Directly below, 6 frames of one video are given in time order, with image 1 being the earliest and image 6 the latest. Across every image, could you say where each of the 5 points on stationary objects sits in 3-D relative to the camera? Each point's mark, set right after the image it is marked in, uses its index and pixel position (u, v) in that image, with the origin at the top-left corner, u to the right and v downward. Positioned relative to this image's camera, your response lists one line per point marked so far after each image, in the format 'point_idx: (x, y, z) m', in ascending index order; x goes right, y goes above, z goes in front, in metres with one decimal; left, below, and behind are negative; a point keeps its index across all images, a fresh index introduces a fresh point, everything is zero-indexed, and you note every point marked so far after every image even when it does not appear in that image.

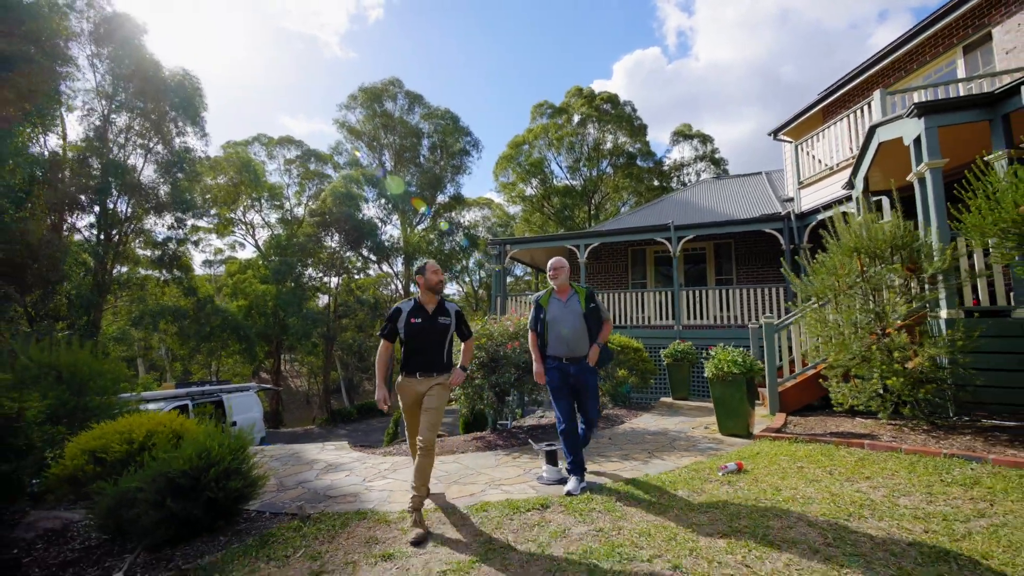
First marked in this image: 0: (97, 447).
0: (-4.5, -1.7, +4.4) m
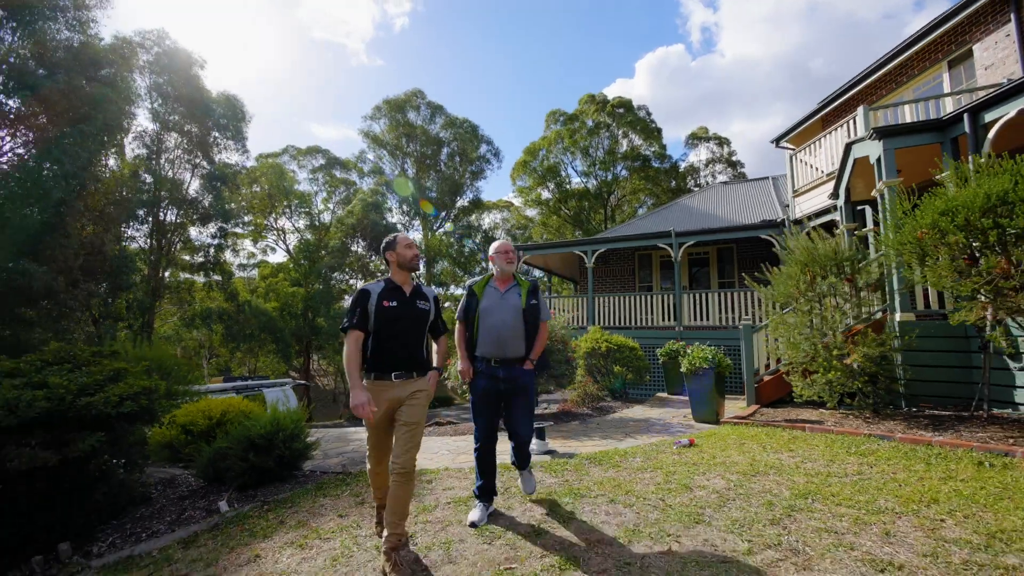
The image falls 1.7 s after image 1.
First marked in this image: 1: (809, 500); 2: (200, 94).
0: (-4.5, -1.8, +5.7) m
1: (+2.5, -1.8, +3.5) m
2: (-15.0, +9.4, +19.8) m
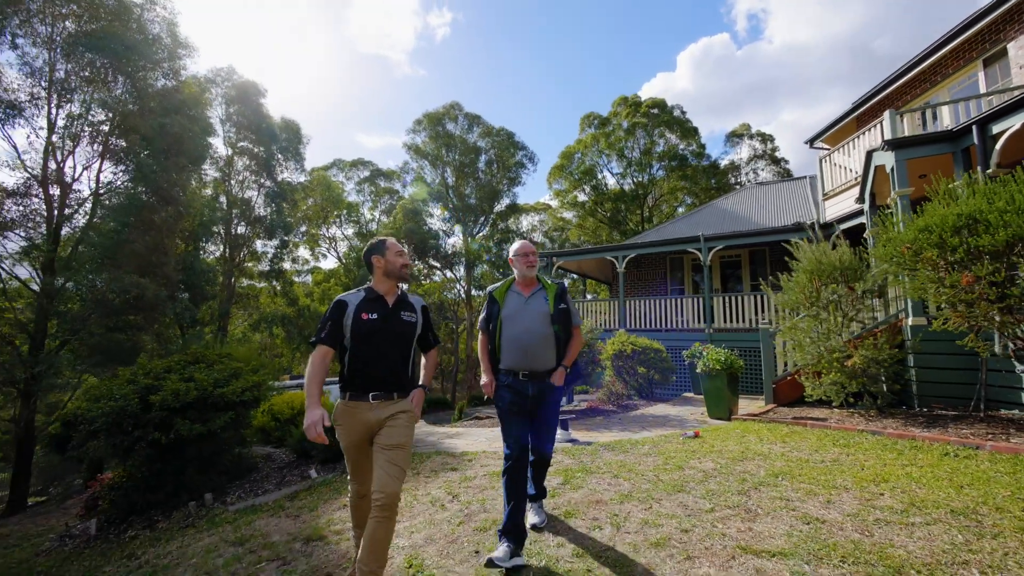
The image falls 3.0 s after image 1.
0: (-4.1, -2.1, +7.1) m
1: (+2.7, -2.0, +4.3) m
2: (-13.3, +9.0, +22.2) m
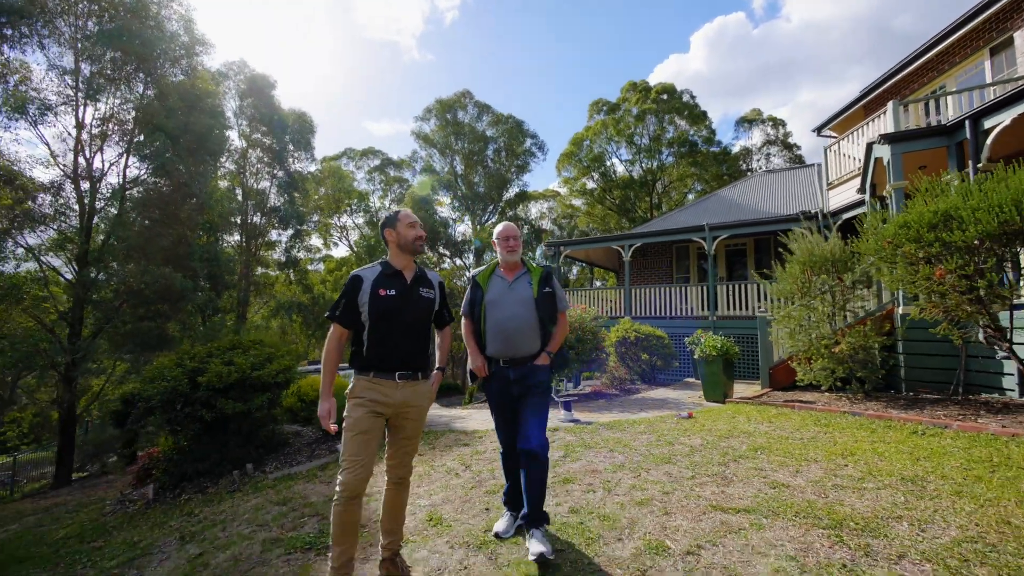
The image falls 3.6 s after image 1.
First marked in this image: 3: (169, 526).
0: (-3.9, -1.9, +7.8) m
1: (+2.8, -1.9, +4.7) m
2: (-12.9, +9.6, +22.7) m
3: (-3.6, -2.5, +4.4) m
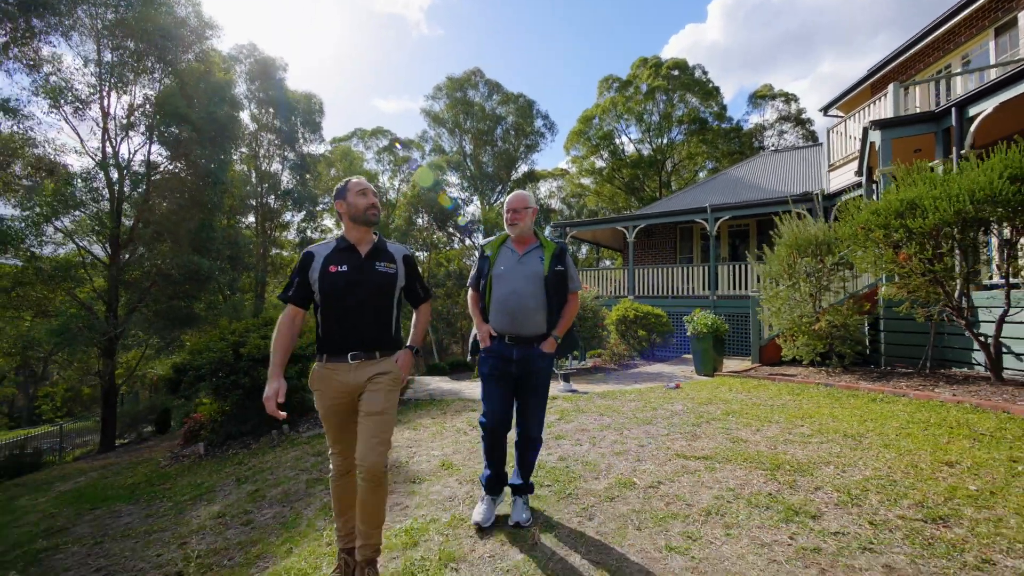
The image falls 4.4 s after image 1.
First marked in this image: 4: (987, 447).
0: (-3.8, -1.6, +8.6) m
1: (+2.8, -1.7, +5.4) m
2: (-12.5, +10.6, +23.1) m
3: (-3.6, -2.3, +5.2) m
4: (+4.3, -1.4, +3.7) m
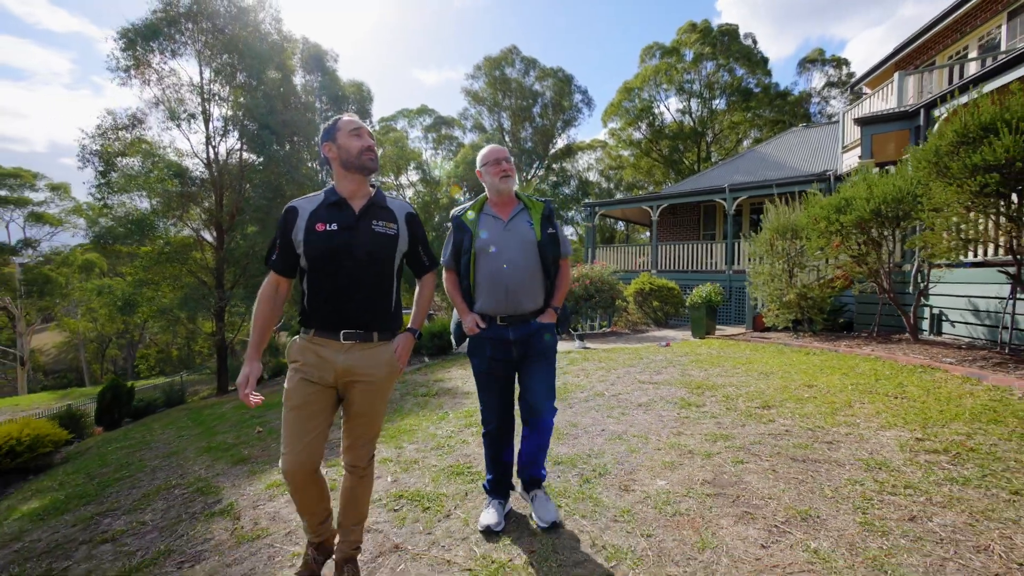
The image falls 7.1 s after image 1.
0: (-3.1, -1.0, +11.1) m
1: (+3.2, -1.3, +7.4) m
2: (-10.3, +12.2, +25.6) m
3: (-3.2, -2.0, +7.8) m
4: (+4.5, -1.2, +5.5) m
